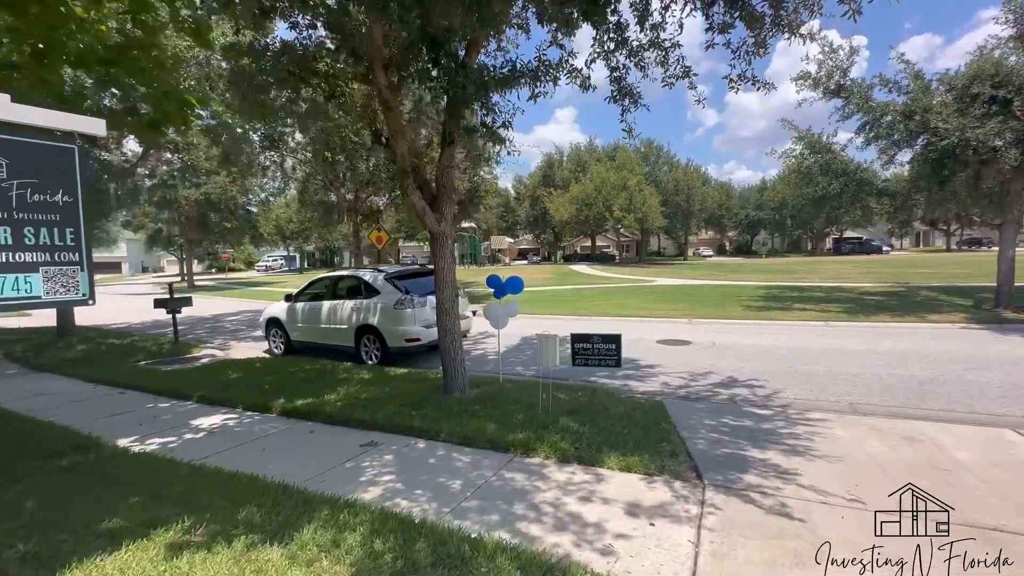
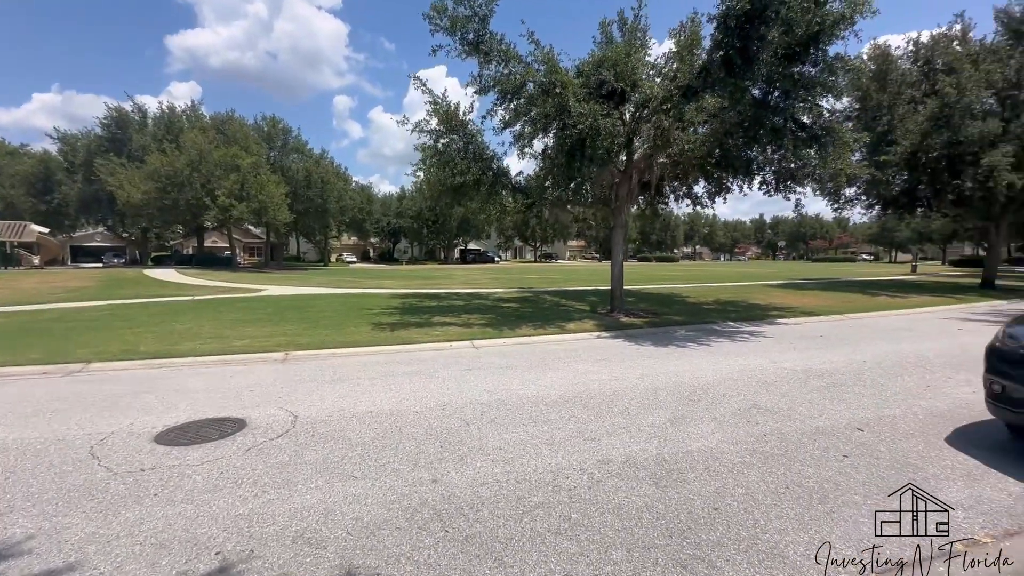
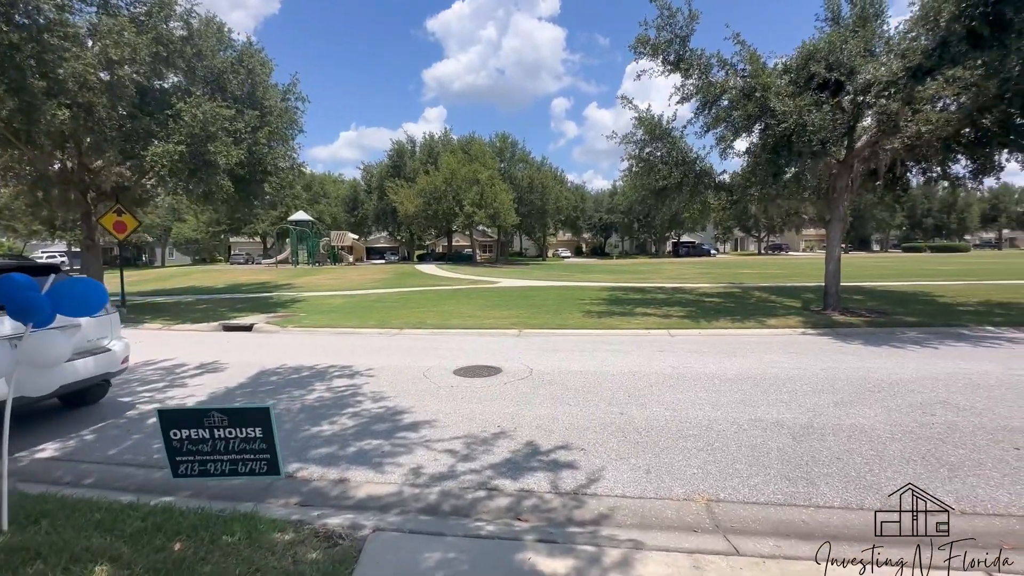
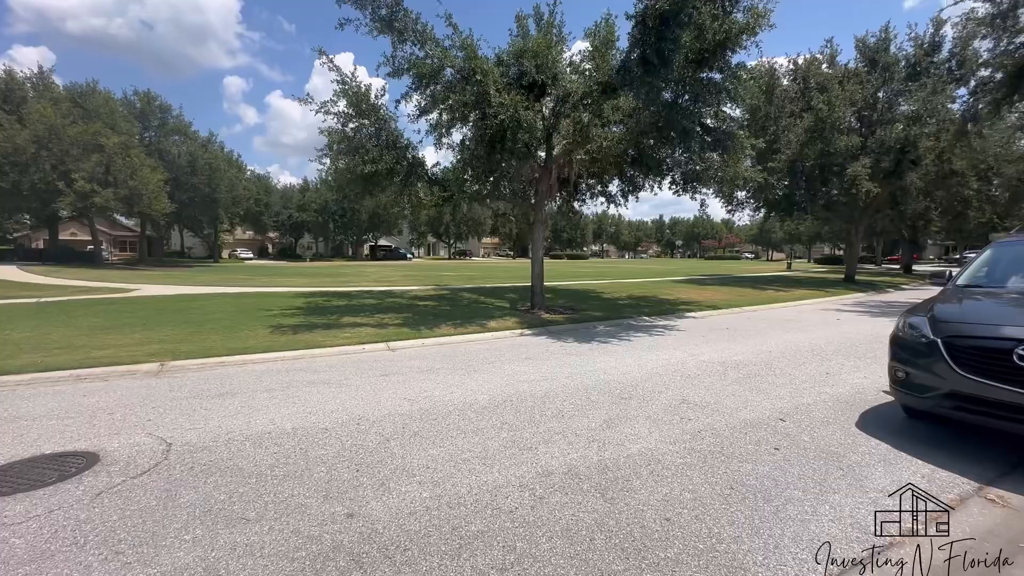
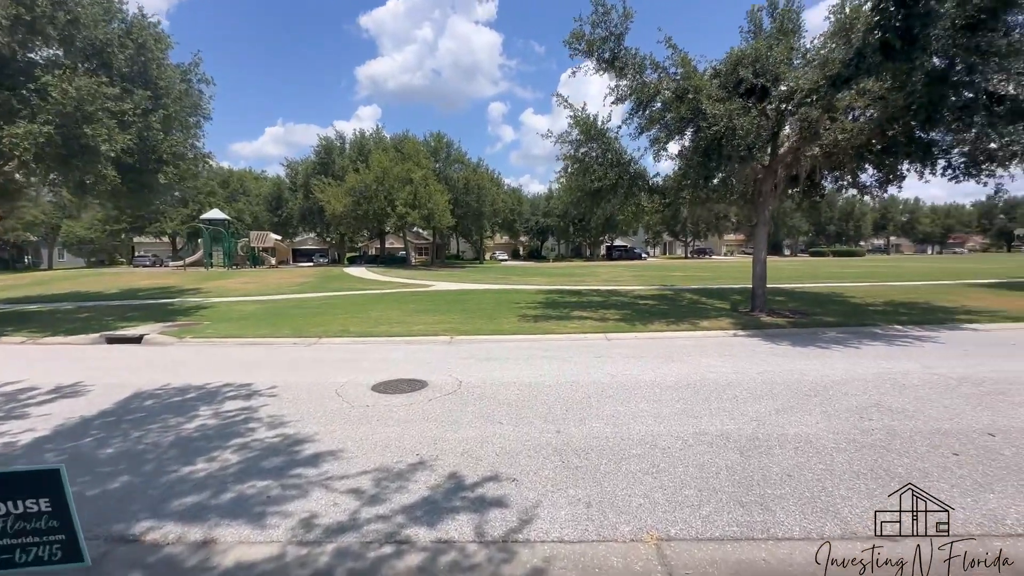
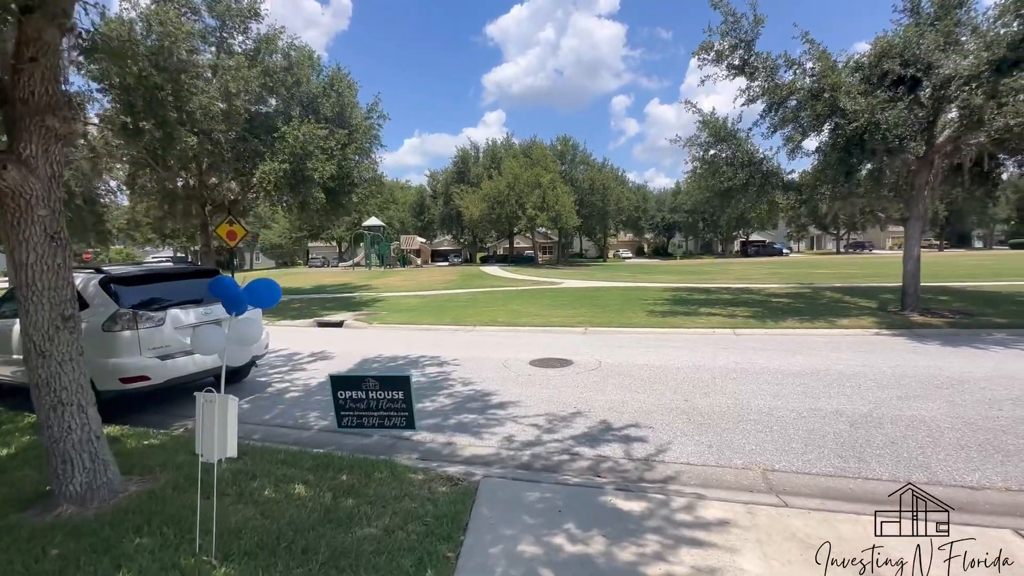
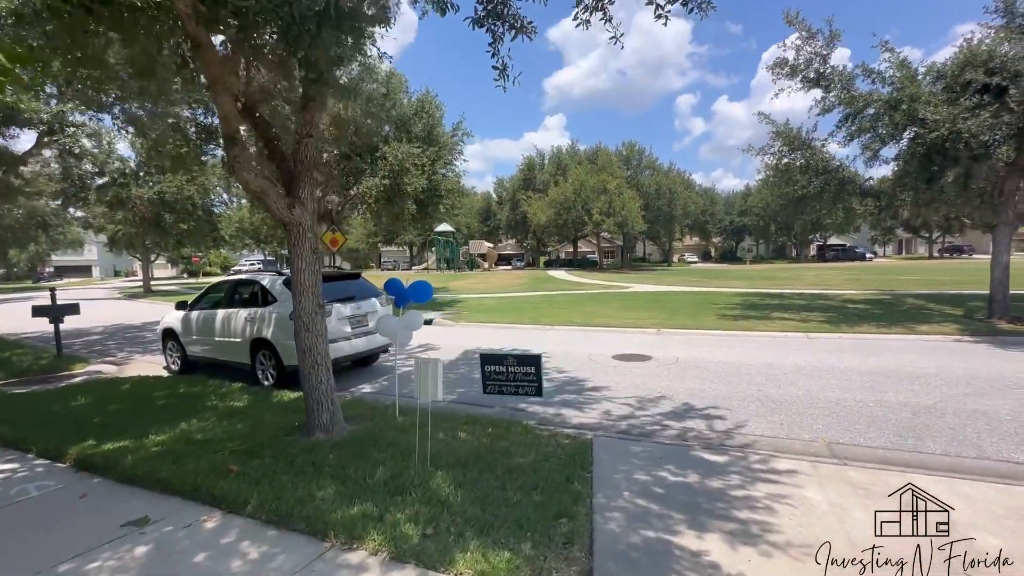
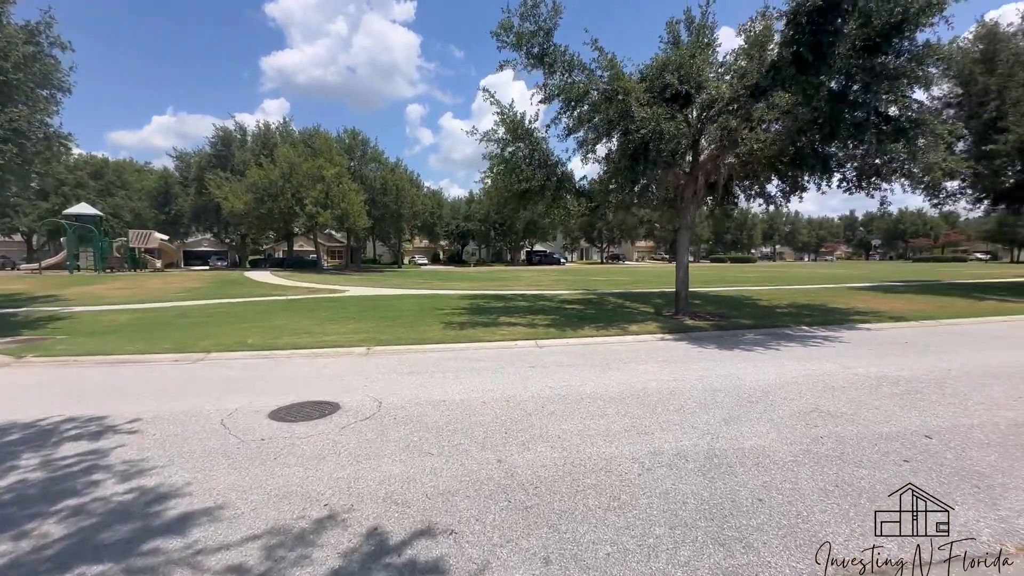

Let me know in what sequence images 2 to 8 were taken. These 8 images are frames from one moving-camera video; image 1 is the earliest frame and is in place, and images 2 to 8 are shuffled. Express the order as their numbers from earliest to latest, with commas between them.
7, 6, 3, 5, 8, 2, 4
